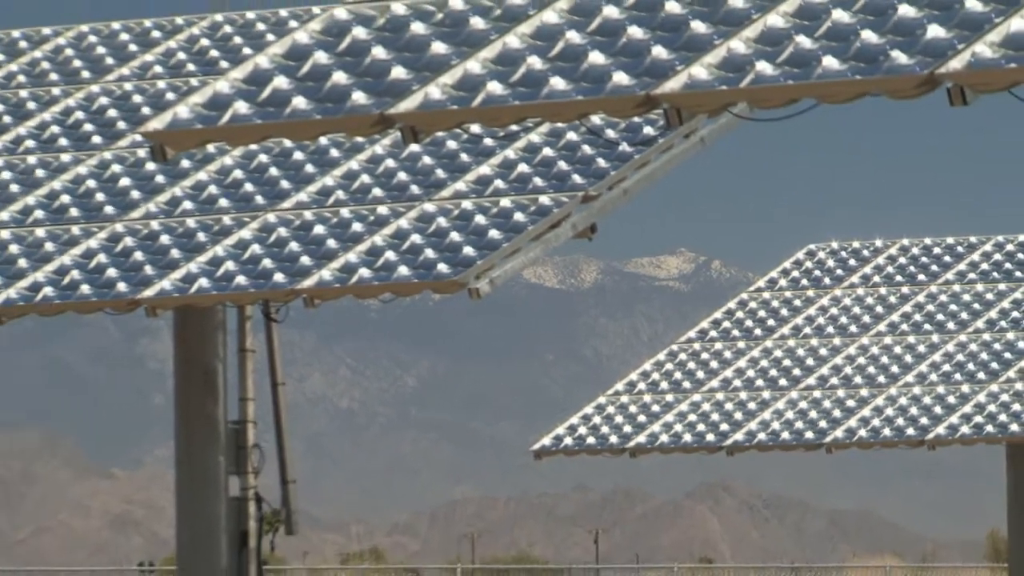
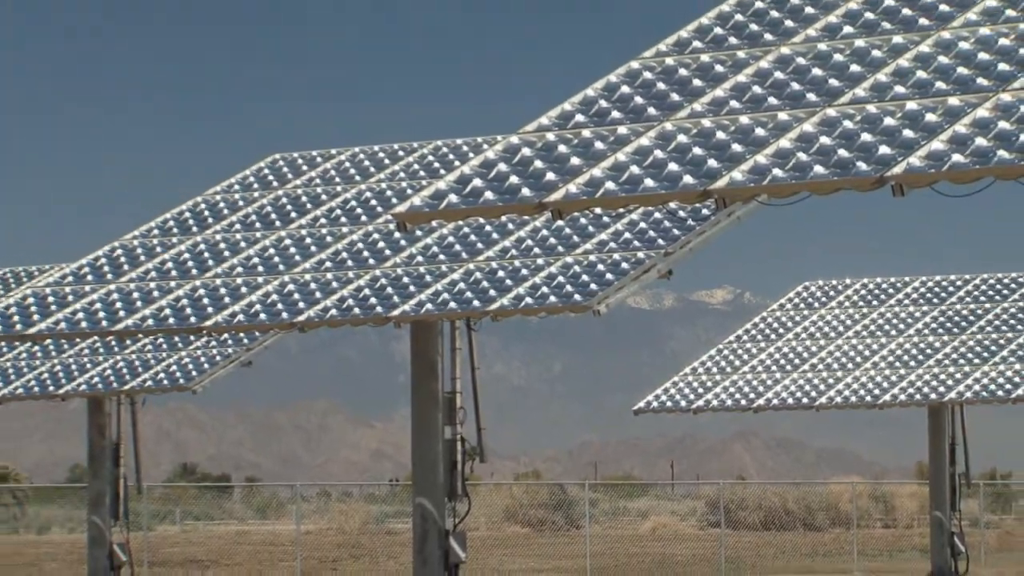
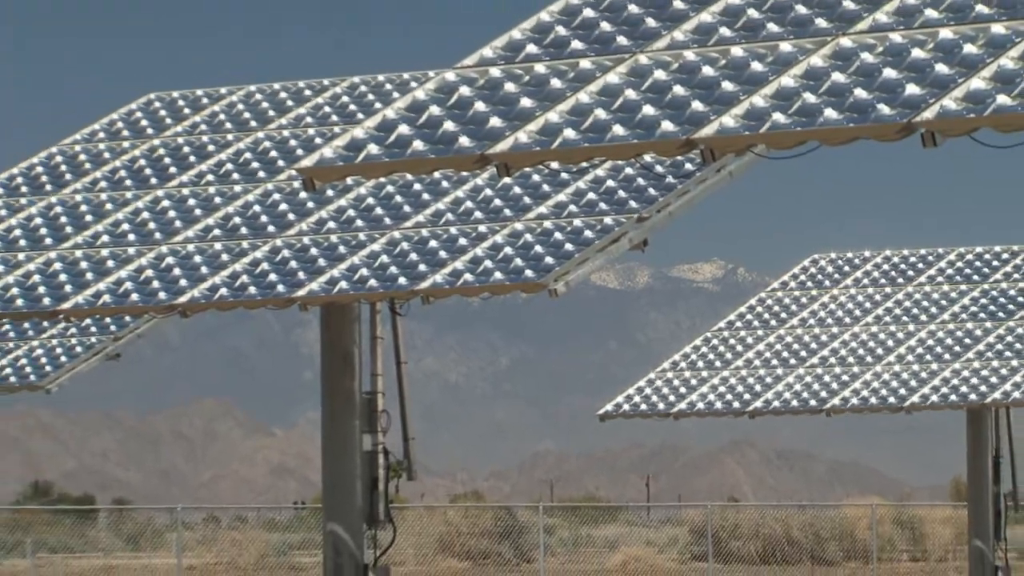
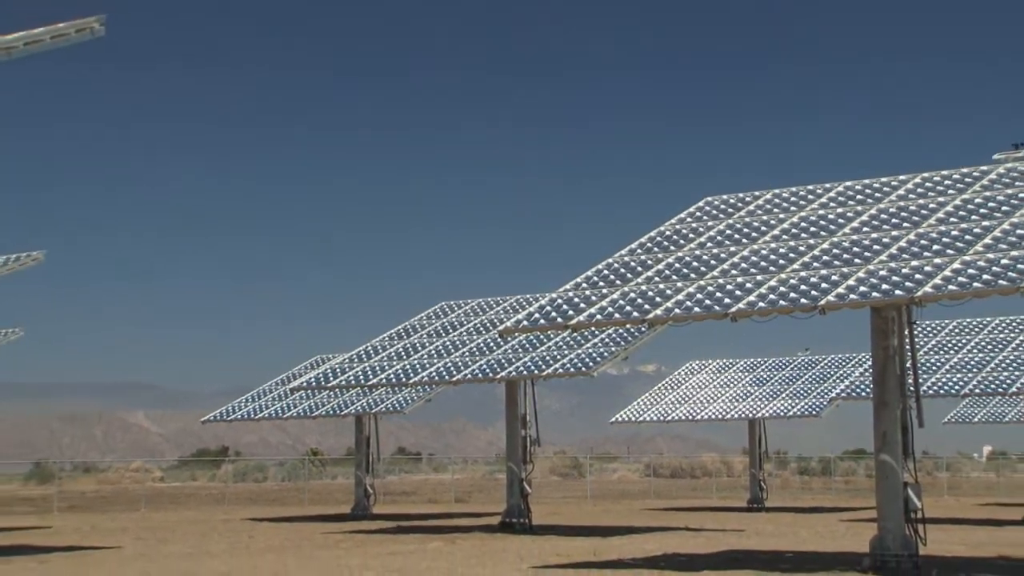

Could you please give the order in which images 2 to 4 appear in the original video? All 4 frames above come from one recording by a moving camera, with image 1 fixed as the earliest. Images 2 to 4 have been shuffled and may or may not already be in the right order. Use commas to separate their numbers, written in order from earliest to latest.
3, 2, 4
